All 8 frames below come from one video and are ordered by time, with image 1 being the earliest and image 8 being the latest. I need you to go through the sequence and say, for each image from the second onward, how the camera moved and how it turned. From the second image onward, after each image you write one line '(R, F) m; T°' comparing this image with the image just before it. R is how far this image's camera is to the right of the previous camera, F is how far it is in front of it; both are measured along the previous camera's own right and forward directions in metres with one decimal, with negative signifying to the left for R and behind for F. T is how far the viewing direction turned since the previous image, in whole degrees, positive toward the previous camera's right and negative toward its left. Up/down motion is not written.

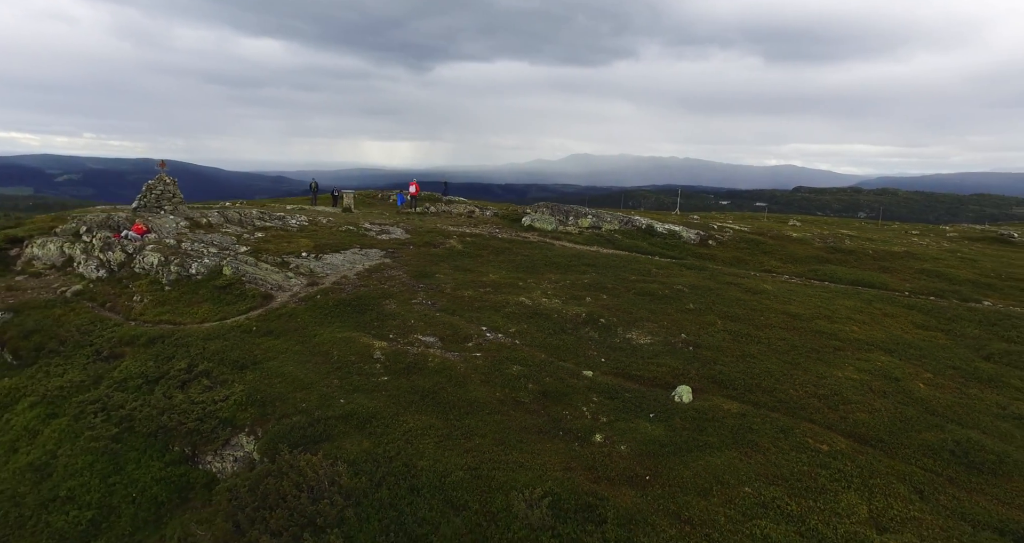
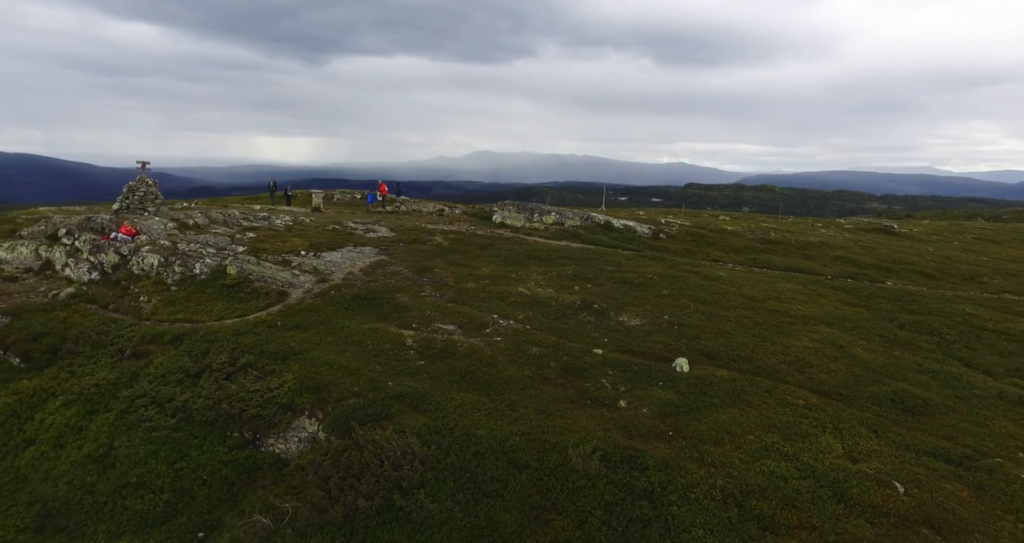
(-5.3, -2.6) m; +8°
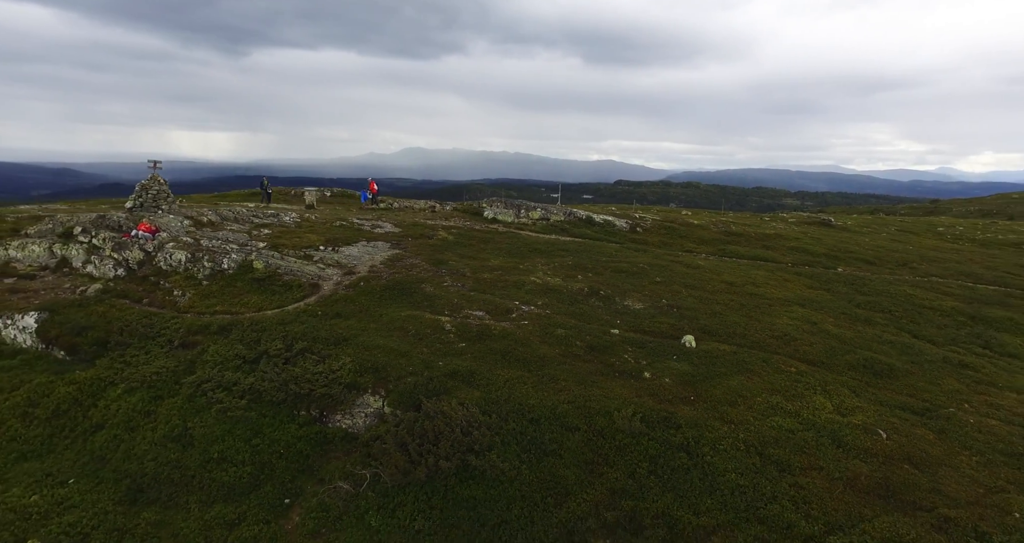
(-4.7, -2.7) m; +5°
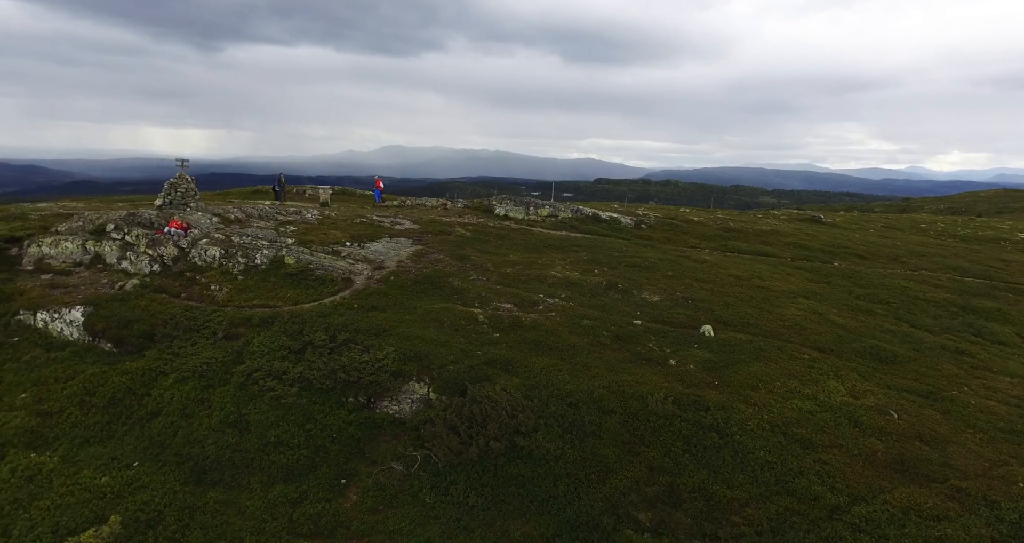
(-2.6, -1.4) m; +1°
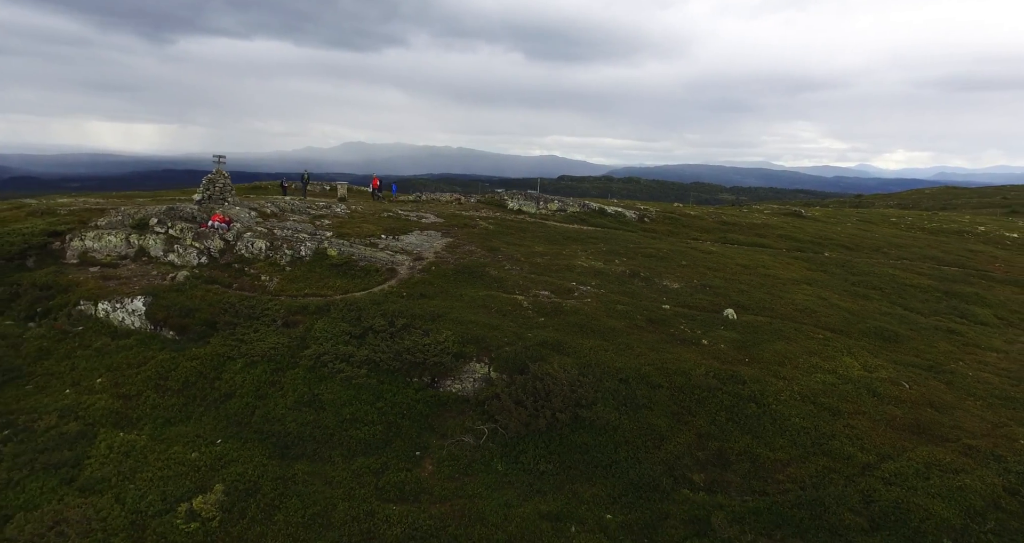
(-4.2, -2.0) m; +2°
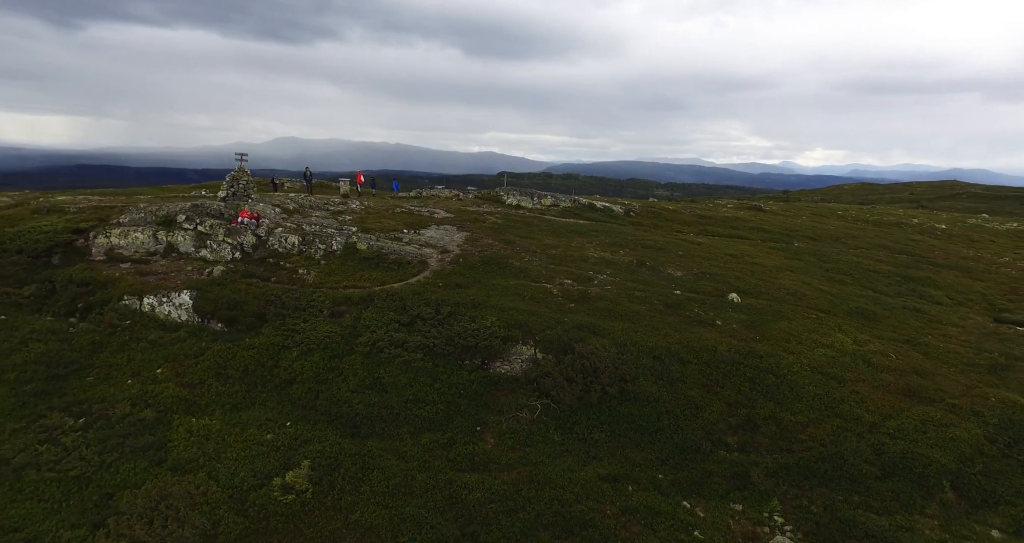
(-5.1, -2.2) m; +5°
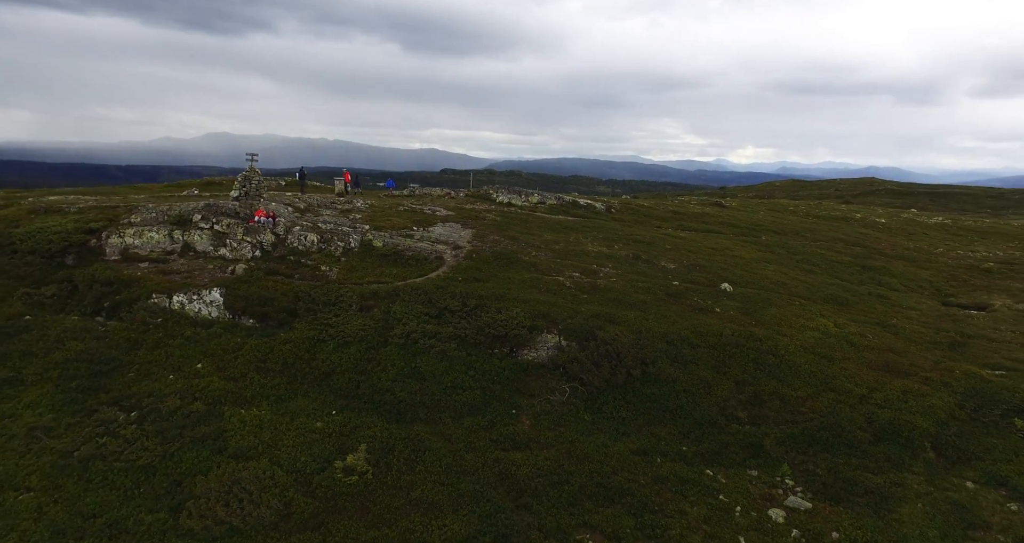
(-4.2, -1.9) m; +4°
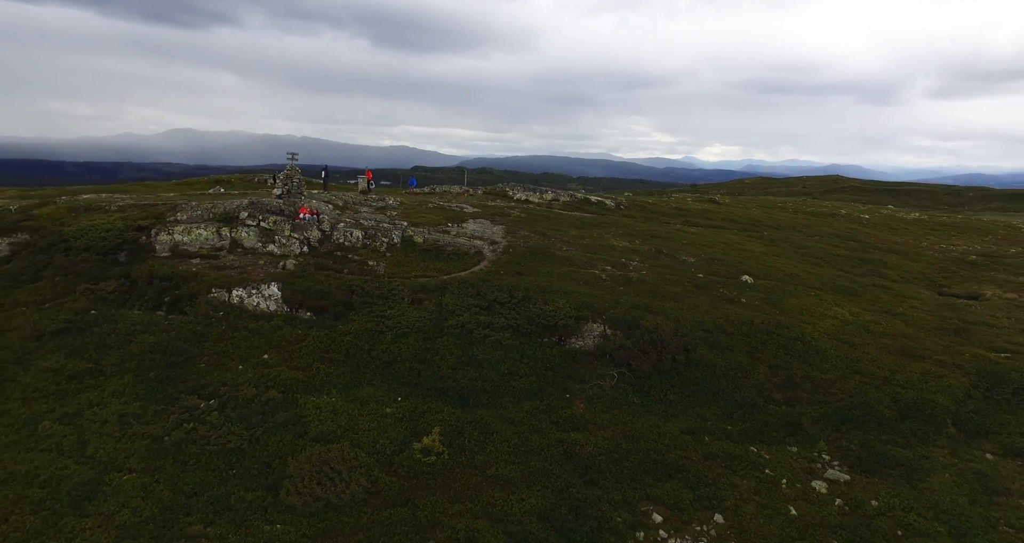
(-4.2, -1.7) m; +2°
